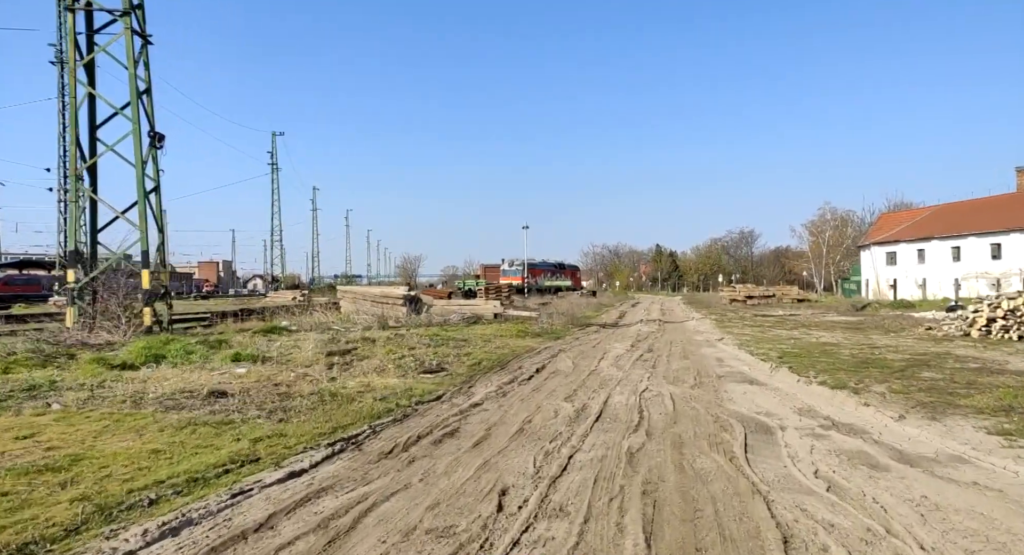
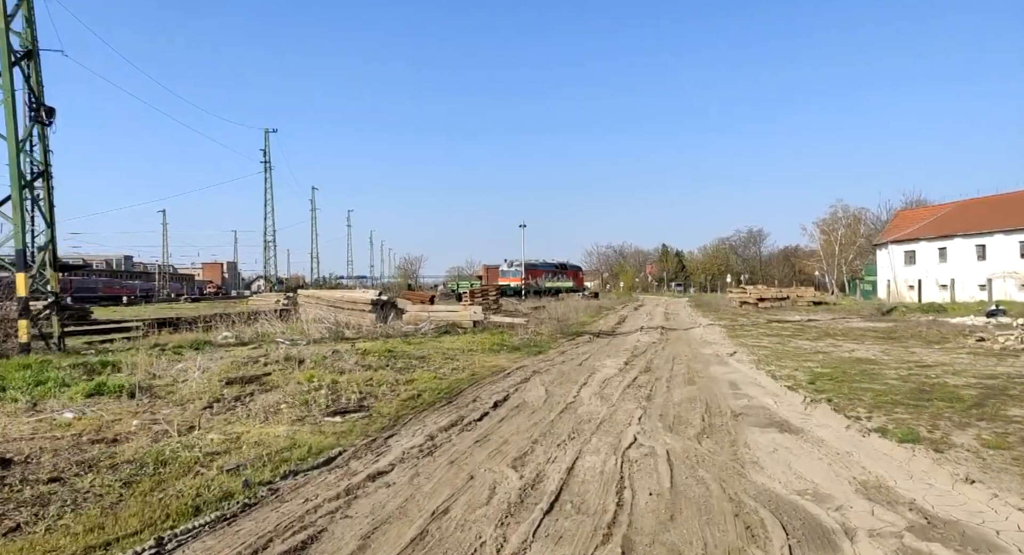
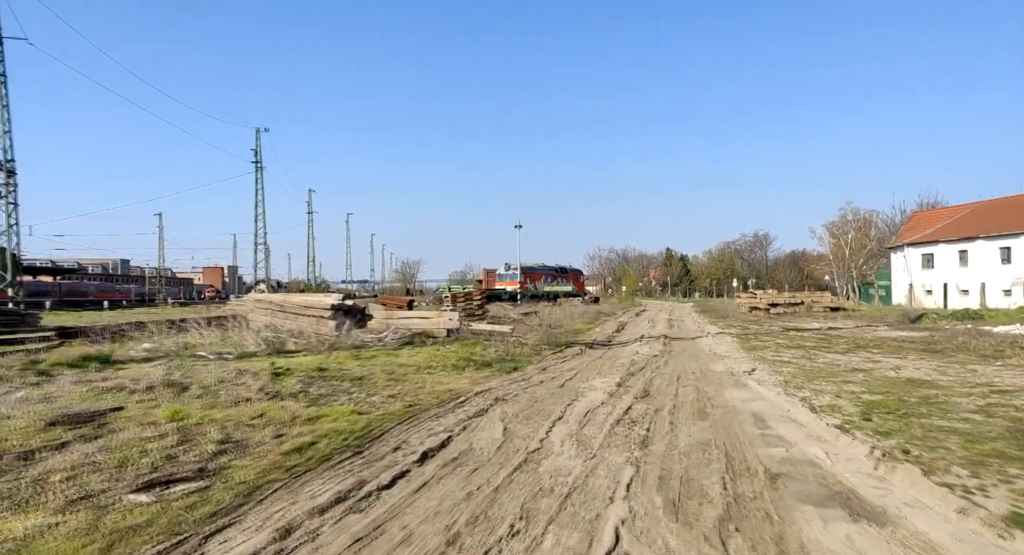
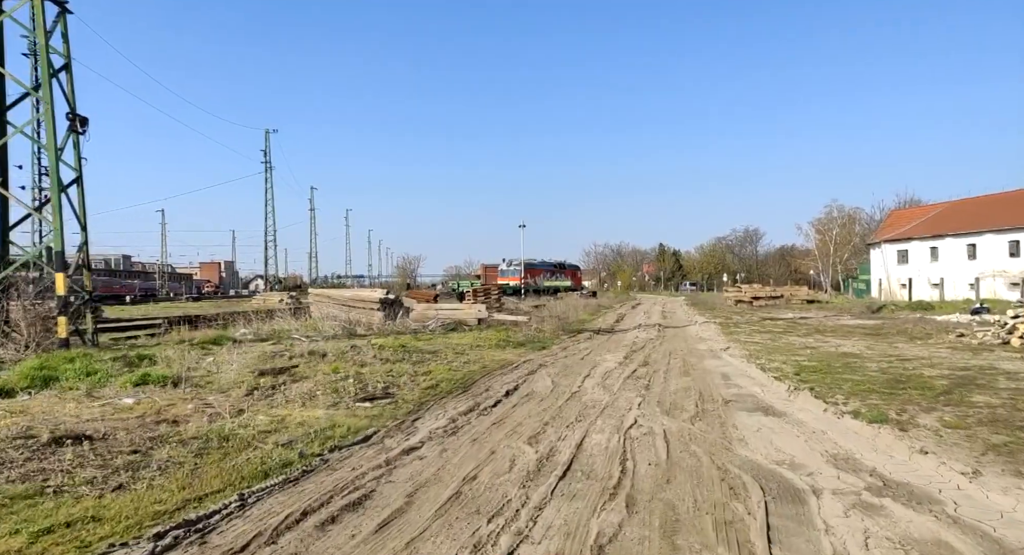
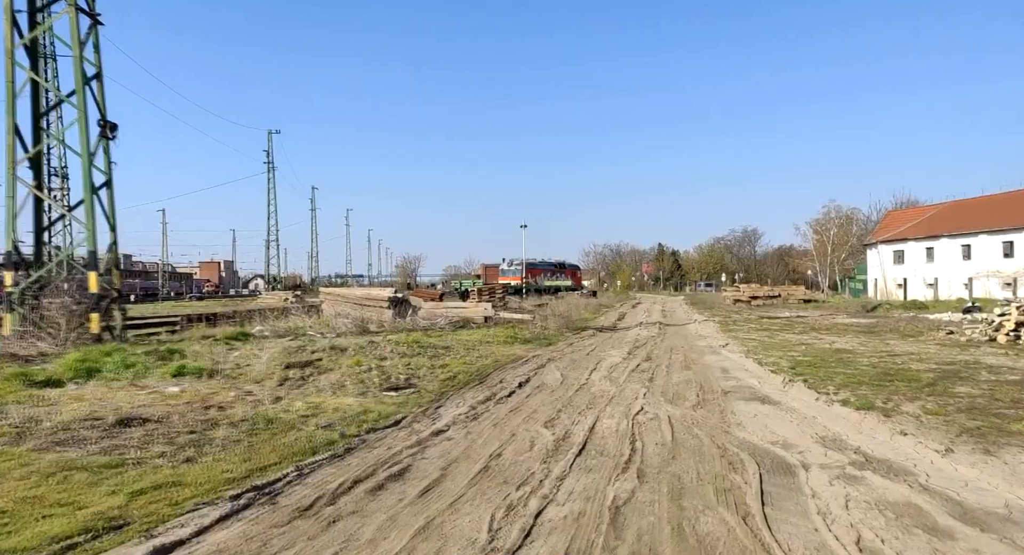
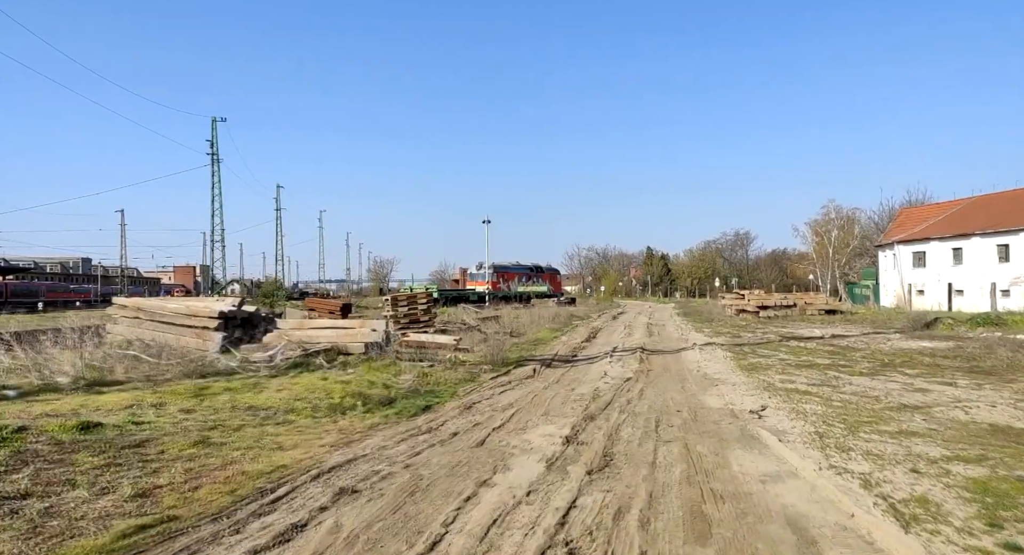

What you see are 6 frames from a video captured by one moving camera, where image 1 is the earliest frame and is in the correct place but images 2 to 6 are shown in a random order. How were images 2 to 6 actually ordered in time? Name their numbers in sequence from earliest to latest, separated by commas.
5, 4, 2, 3, 6
